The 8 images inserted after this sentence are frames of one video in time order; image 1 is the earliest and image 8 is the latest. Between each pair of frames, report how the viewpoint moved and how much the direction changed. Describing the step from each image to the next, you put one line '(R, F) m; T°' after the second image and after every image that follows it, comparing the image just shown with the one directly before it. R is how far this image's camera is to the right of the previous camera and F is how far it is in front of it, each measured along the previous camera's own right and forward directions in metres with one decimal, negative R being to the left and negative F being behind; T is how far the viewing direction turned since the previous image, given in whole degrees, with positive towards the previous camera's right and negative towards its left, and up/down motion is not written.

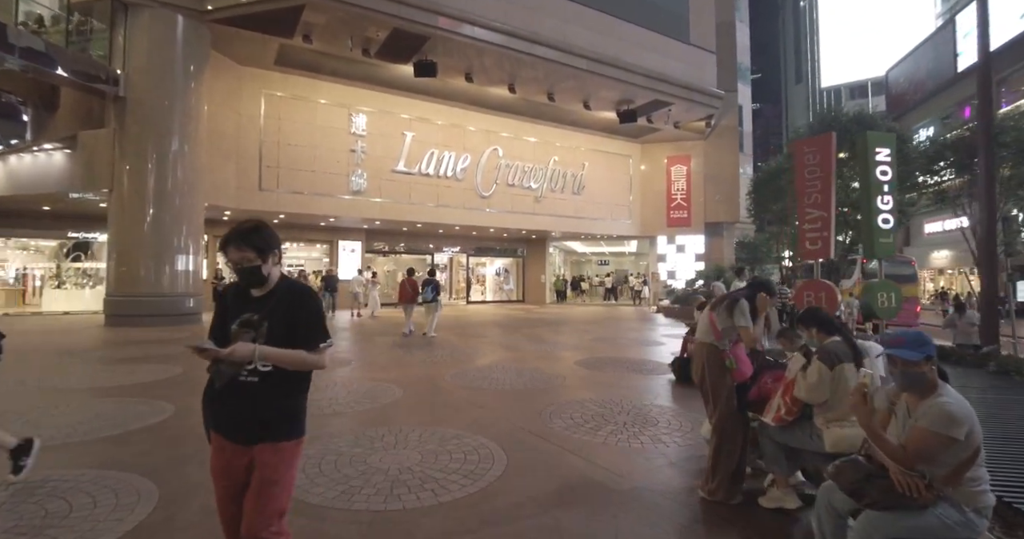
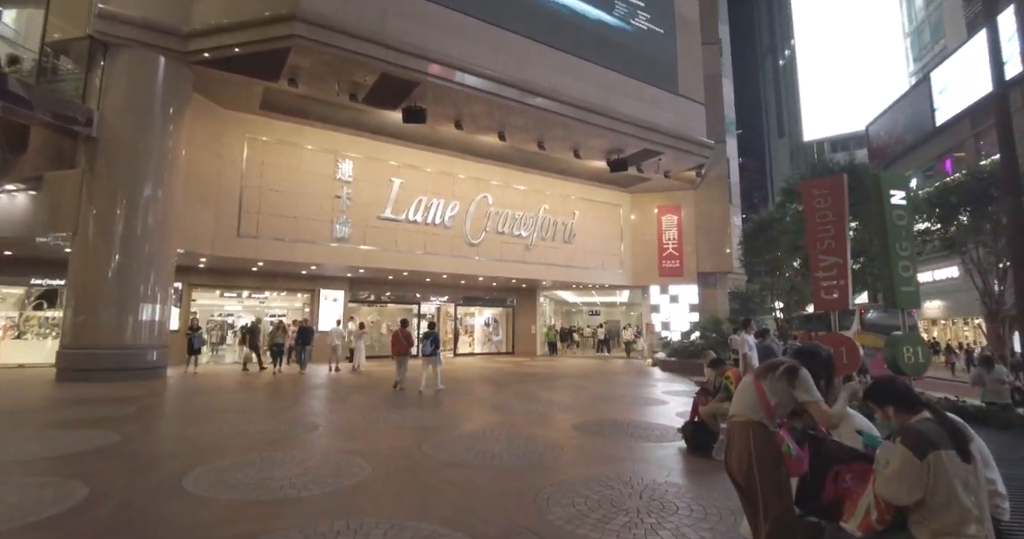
(0.0, +0.6) m; +1°
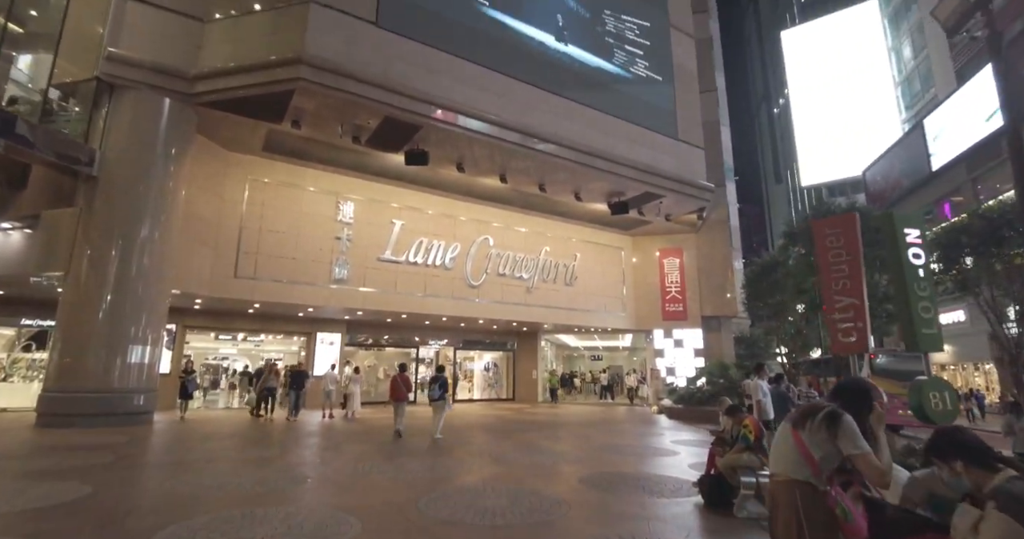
(0.0, +0.2) m; 0°
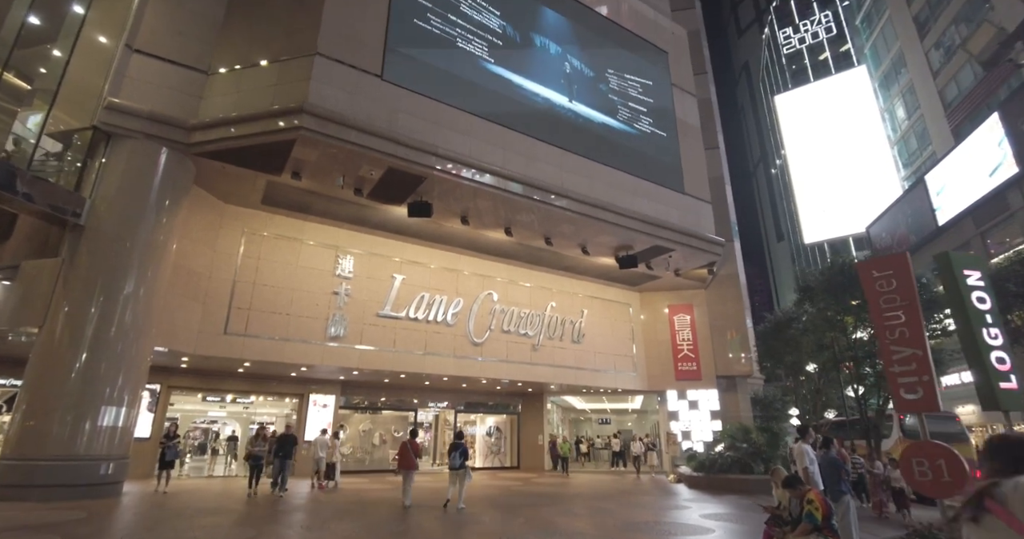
(-0.1, +0.6) m; 0°
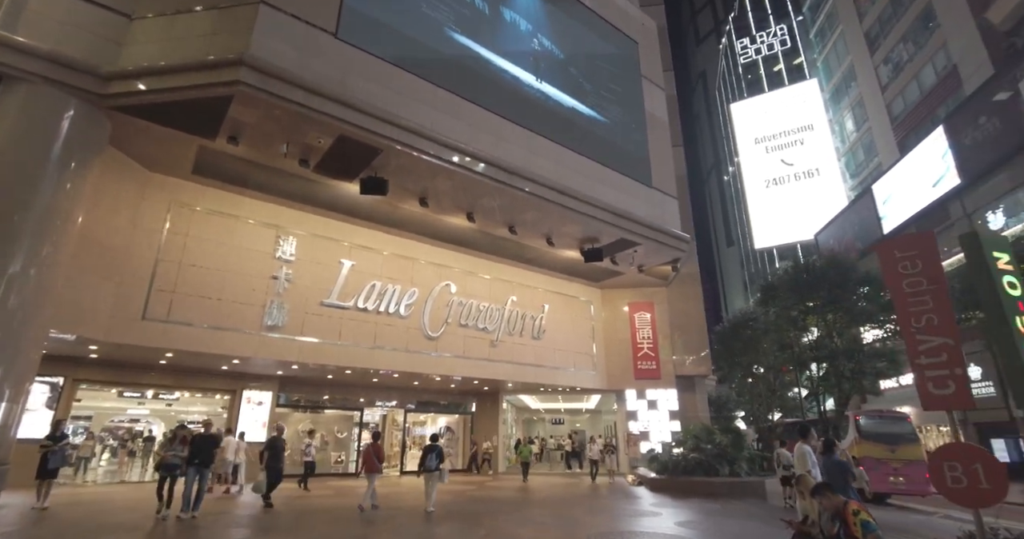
(-0.2, +0.9) m; +5°
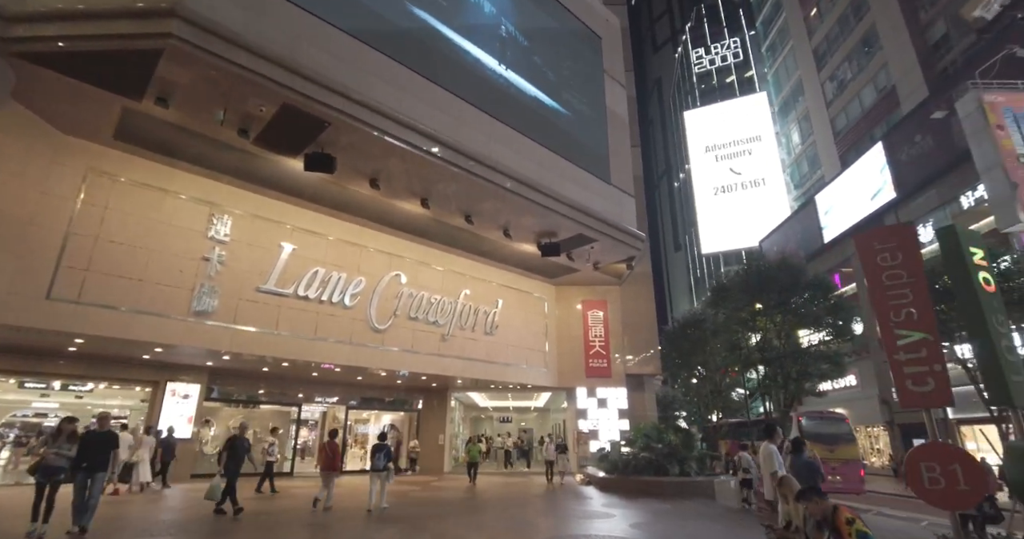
(-0.1, +0.5) m; +5°
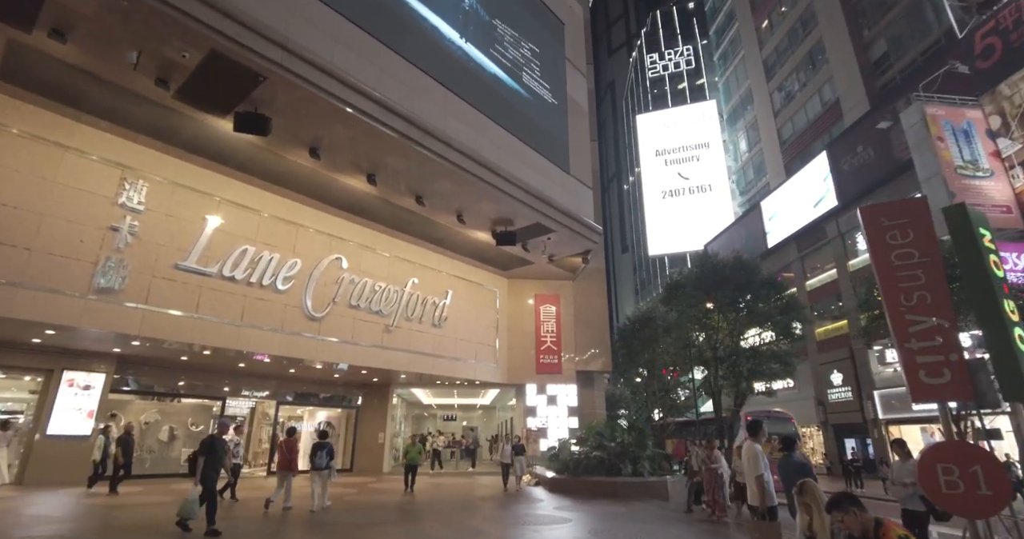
(-0.1, +0.8) m; +6°
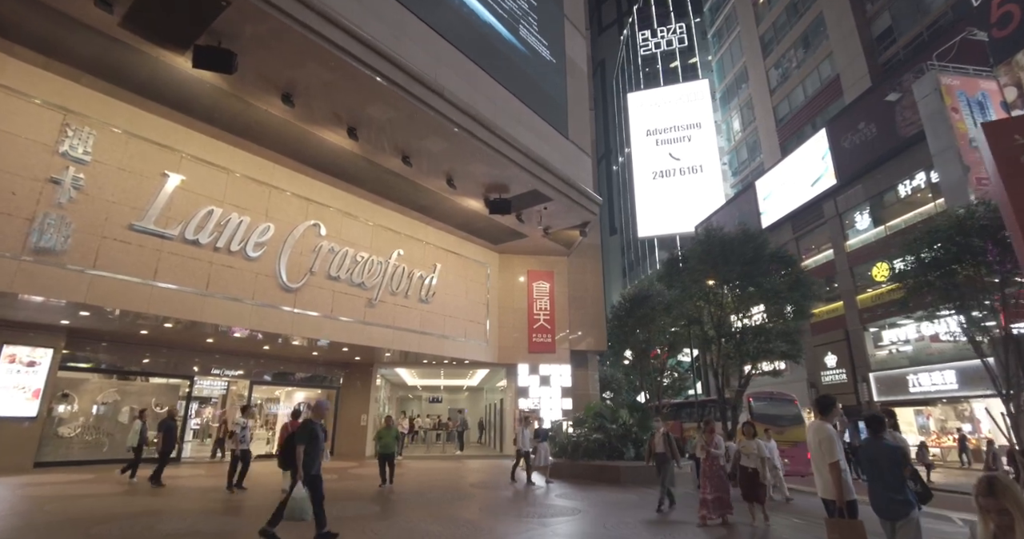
(-0.3, +1.0) m; +2°
